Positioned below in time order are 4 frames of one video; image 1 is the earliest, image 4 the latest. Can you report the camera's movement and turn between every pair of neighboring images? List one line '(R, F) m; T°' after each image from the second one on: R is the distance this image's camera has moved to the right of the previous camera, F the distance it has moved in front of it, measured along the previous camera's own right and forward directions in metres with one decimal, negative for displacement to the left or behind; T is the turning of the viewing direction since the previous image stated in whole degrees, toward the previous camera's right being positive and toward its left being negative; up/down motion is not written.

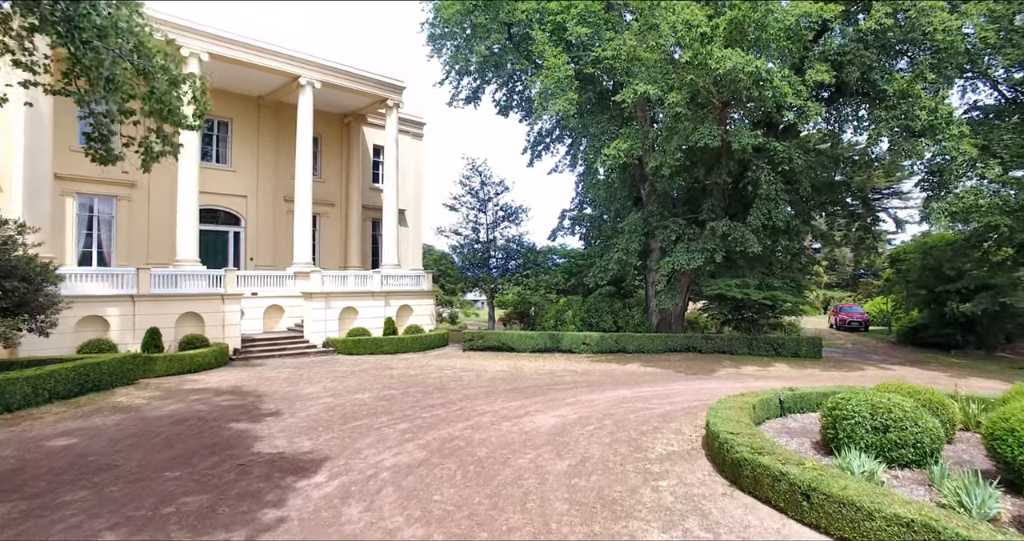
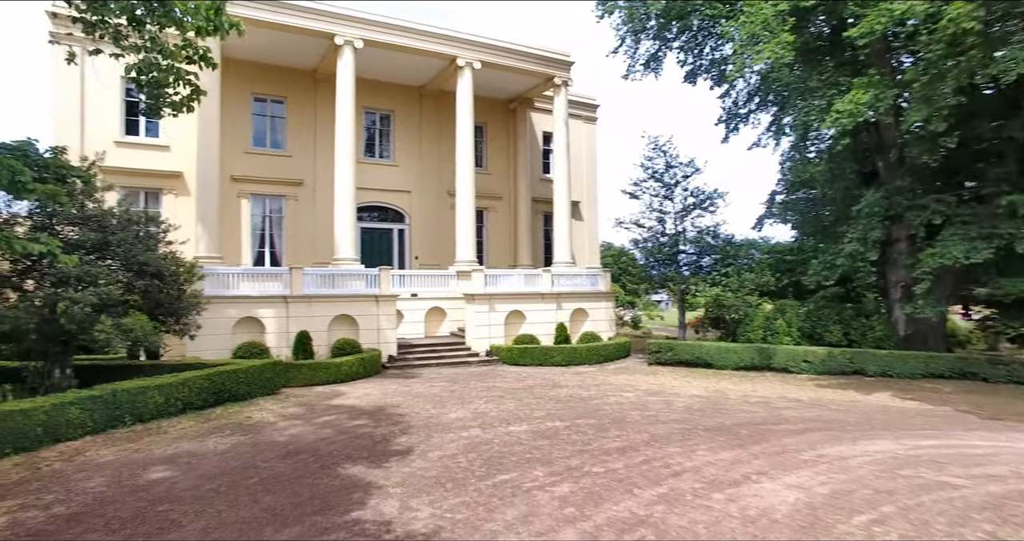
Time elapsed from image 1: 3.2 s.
(-0.3, +2.7) m; -16°
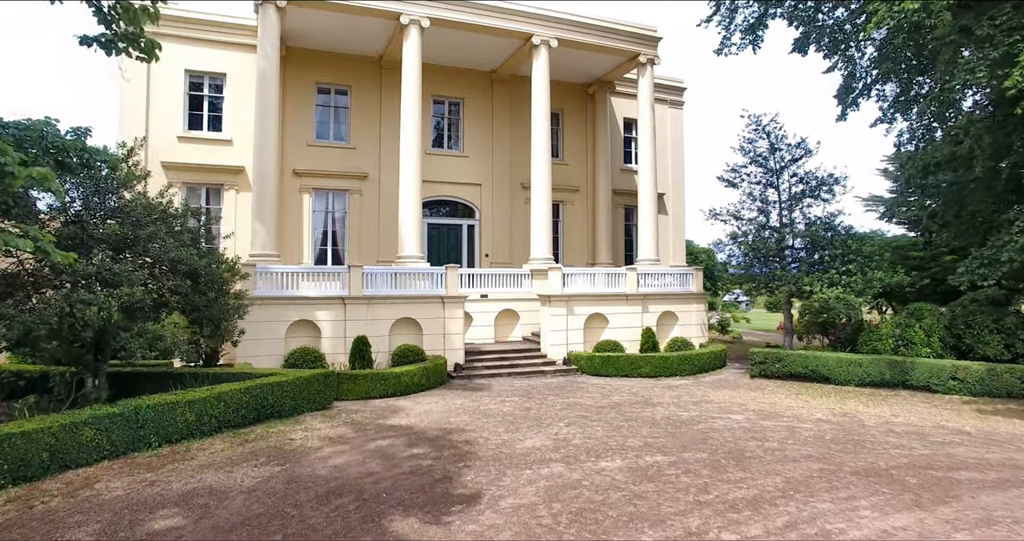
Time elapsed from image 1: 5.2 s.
(-0.2, +1.6) m; -6°
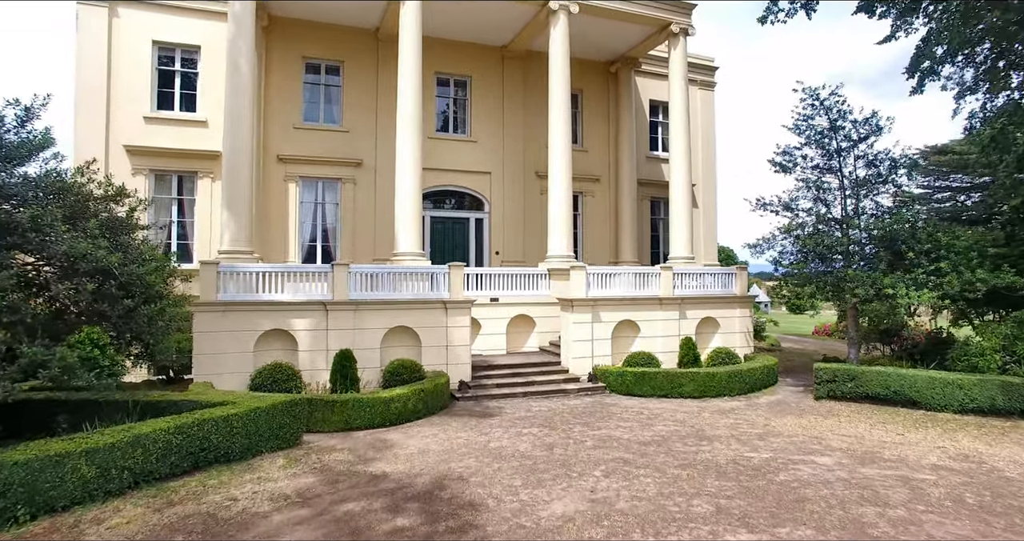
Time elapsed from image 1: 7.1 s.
(-0.1, +2.2) m; -1°
